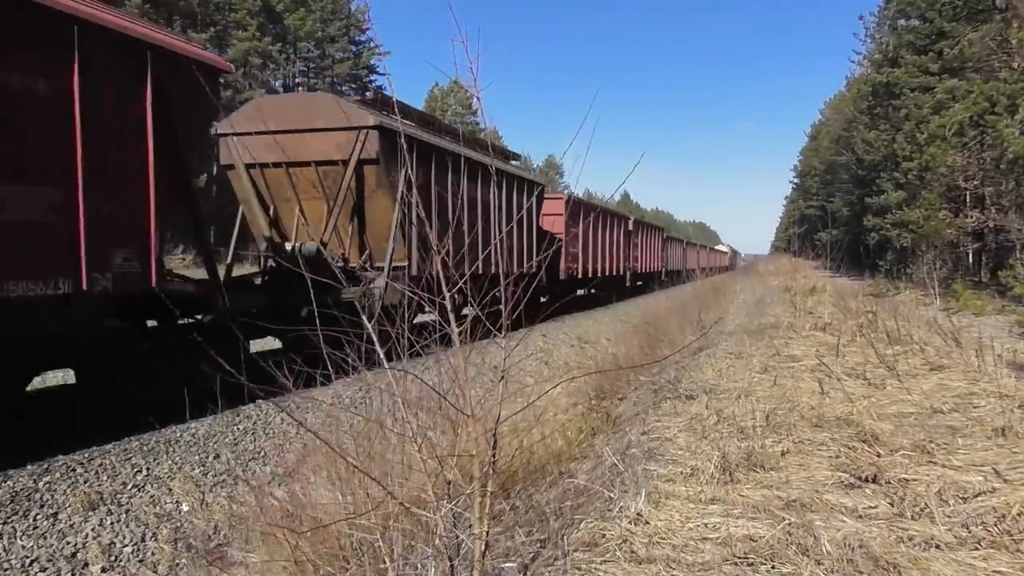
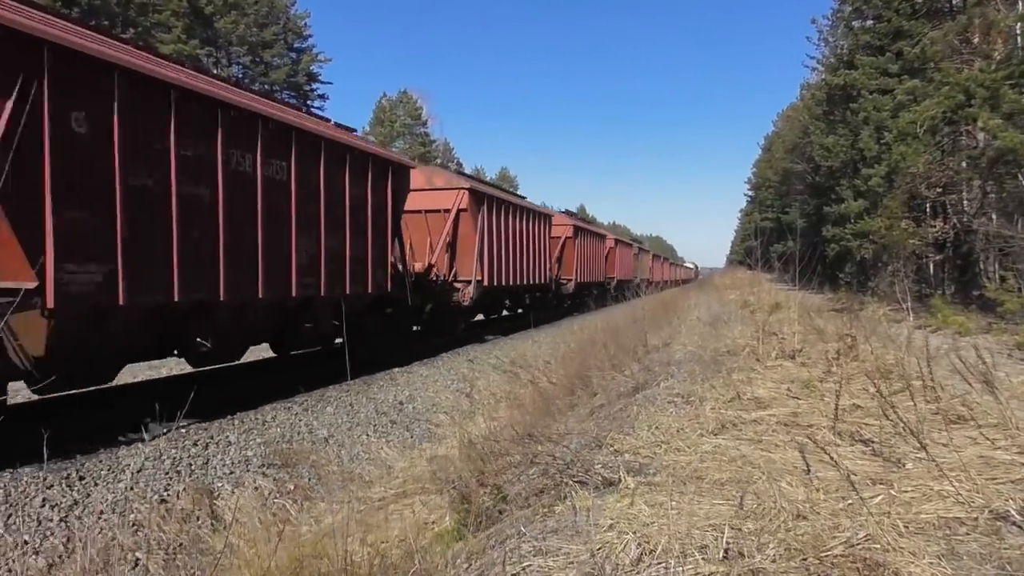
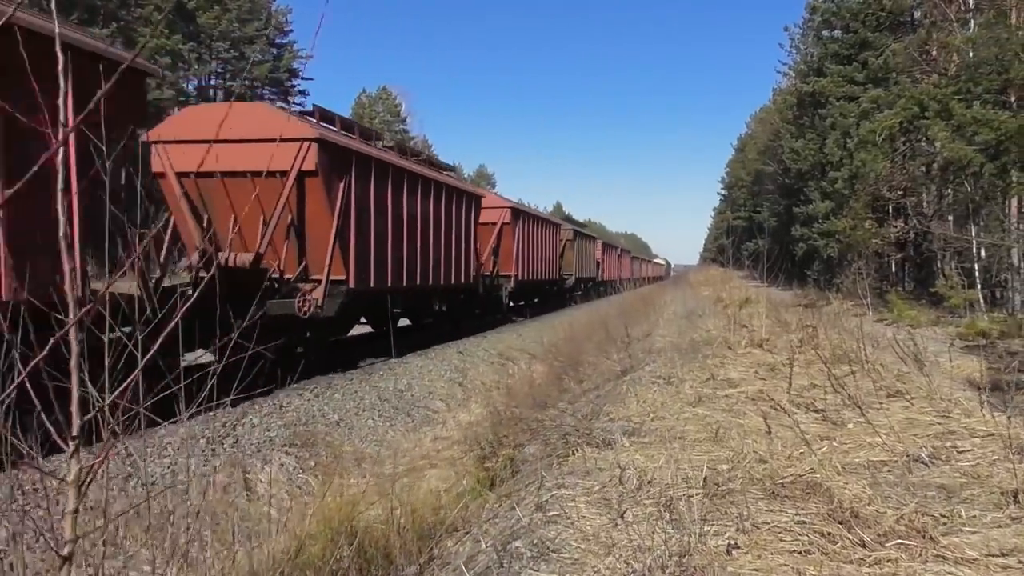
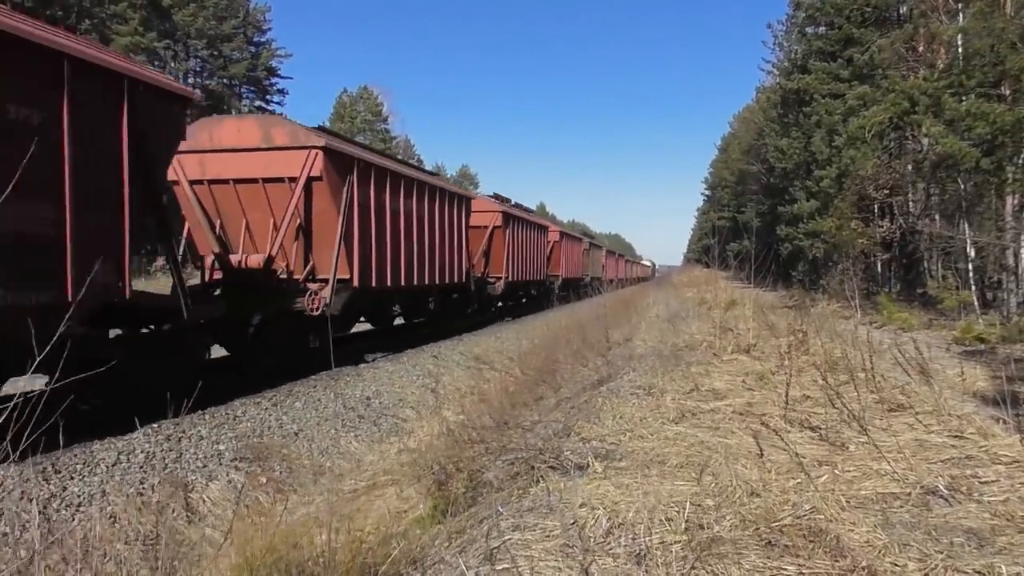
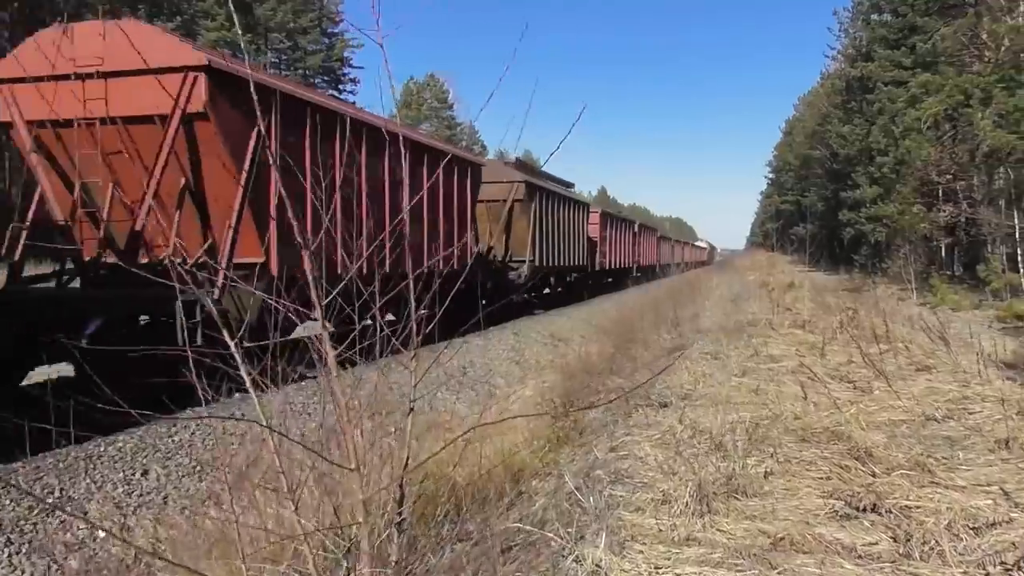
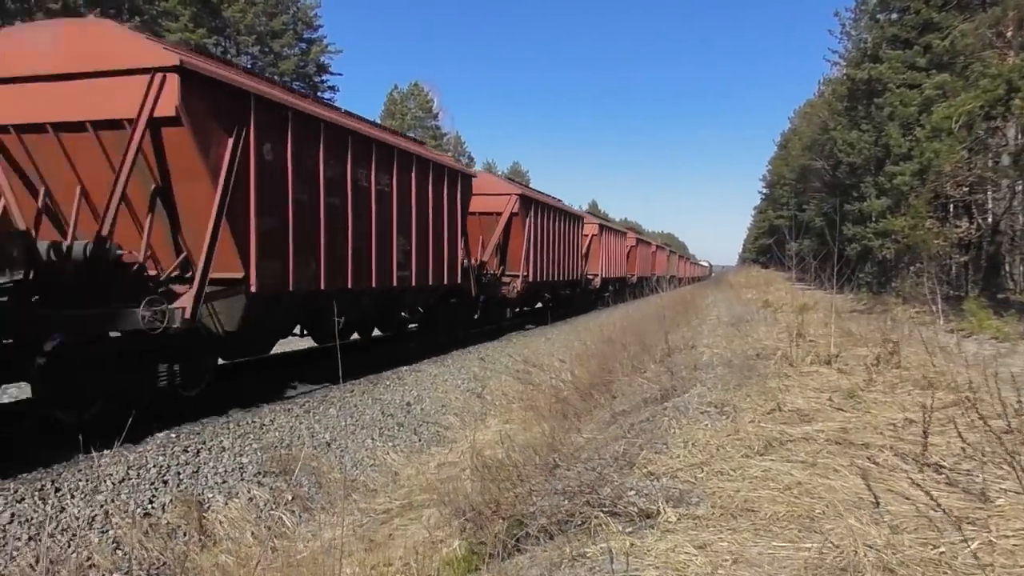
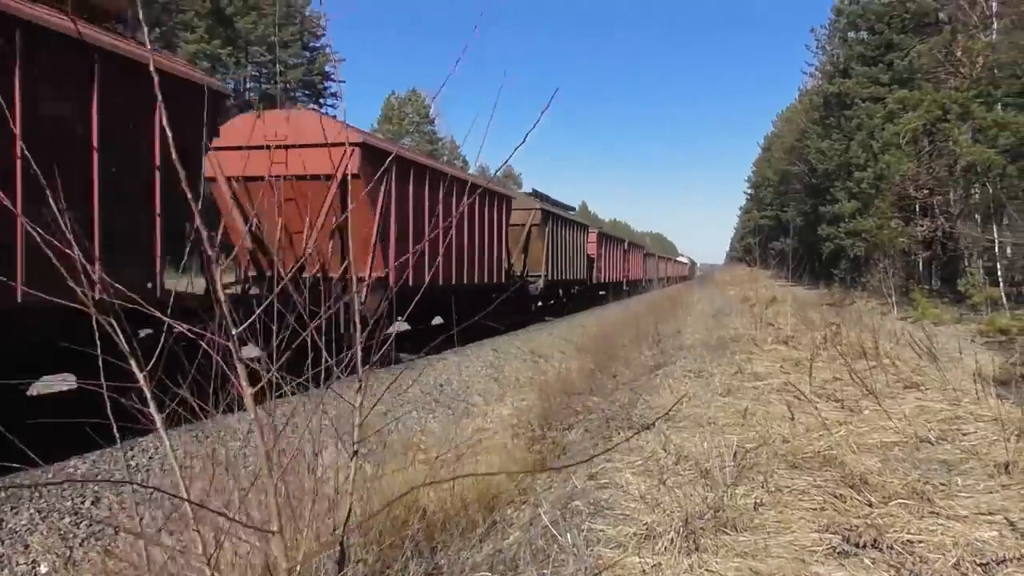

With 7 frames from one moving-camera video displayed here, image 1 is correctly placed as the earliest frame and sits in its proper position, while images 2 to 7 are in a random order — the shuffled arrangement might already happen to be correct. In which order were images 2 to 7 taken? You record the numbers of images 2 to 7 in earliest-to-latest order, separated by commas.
5, 7, 3, 4, 2, 6
